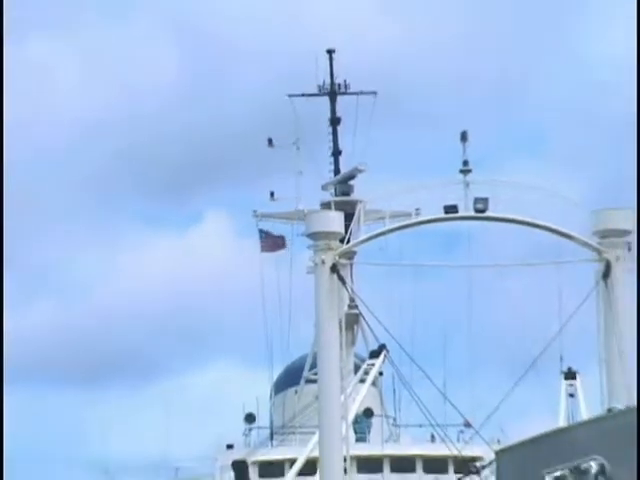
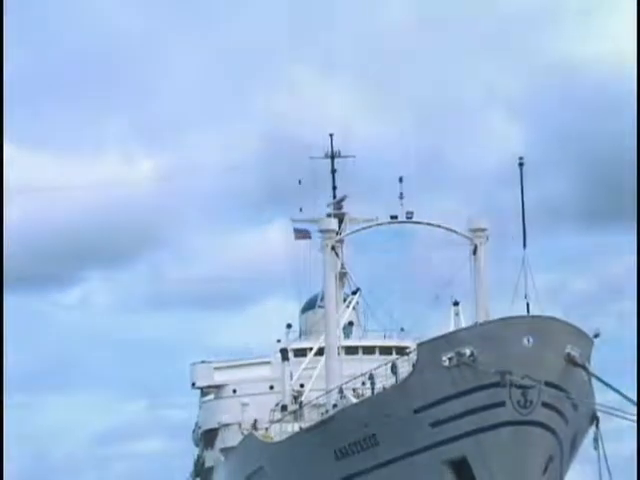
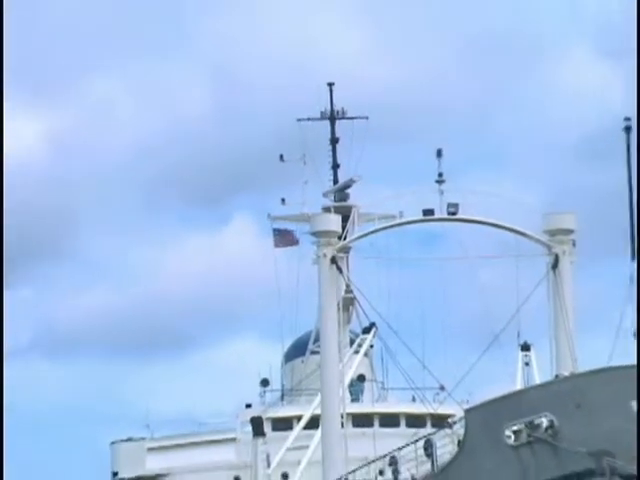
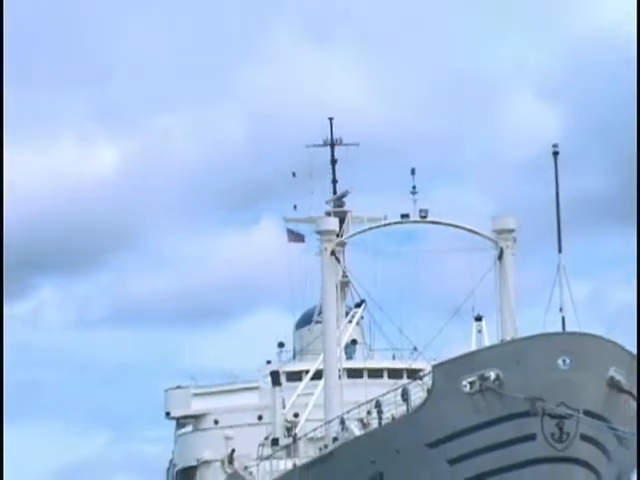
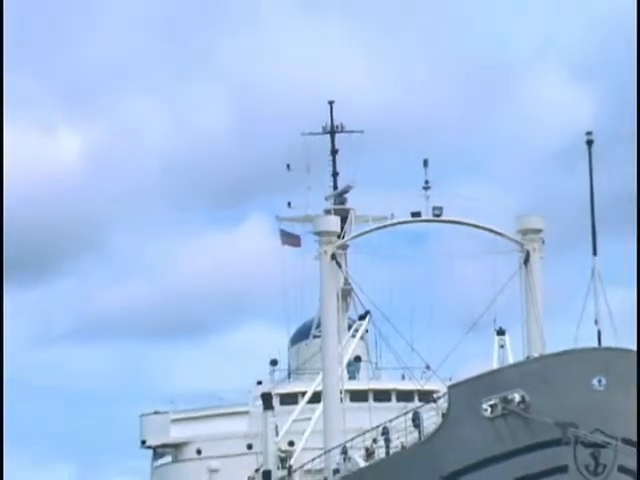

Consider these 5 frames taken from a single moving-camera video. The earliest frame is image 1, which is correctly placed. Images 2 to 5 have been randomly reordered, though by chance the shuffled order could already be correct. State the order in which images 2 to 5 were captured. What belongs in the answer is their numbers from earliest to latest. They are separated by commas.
3, 5, 4, 2
